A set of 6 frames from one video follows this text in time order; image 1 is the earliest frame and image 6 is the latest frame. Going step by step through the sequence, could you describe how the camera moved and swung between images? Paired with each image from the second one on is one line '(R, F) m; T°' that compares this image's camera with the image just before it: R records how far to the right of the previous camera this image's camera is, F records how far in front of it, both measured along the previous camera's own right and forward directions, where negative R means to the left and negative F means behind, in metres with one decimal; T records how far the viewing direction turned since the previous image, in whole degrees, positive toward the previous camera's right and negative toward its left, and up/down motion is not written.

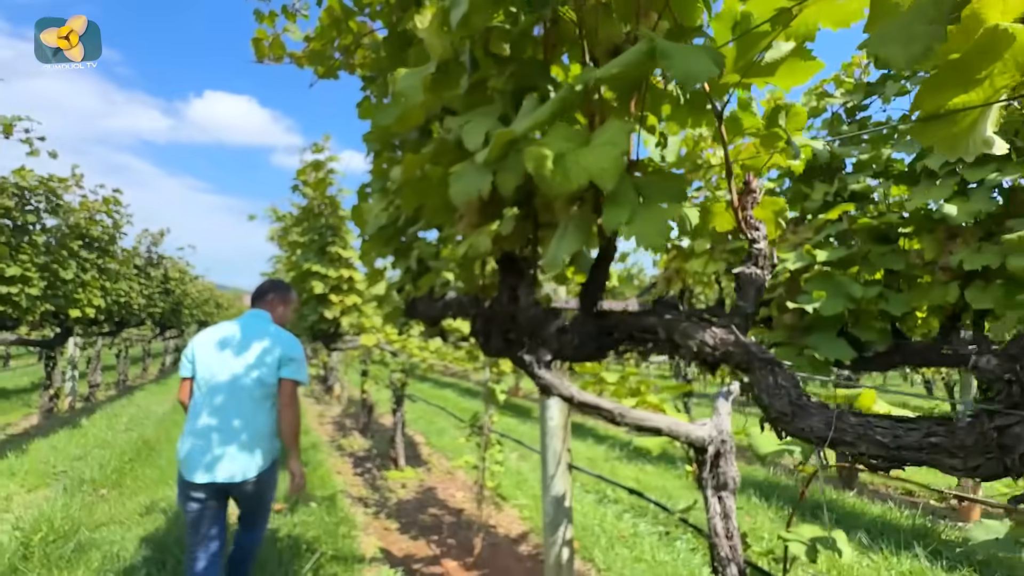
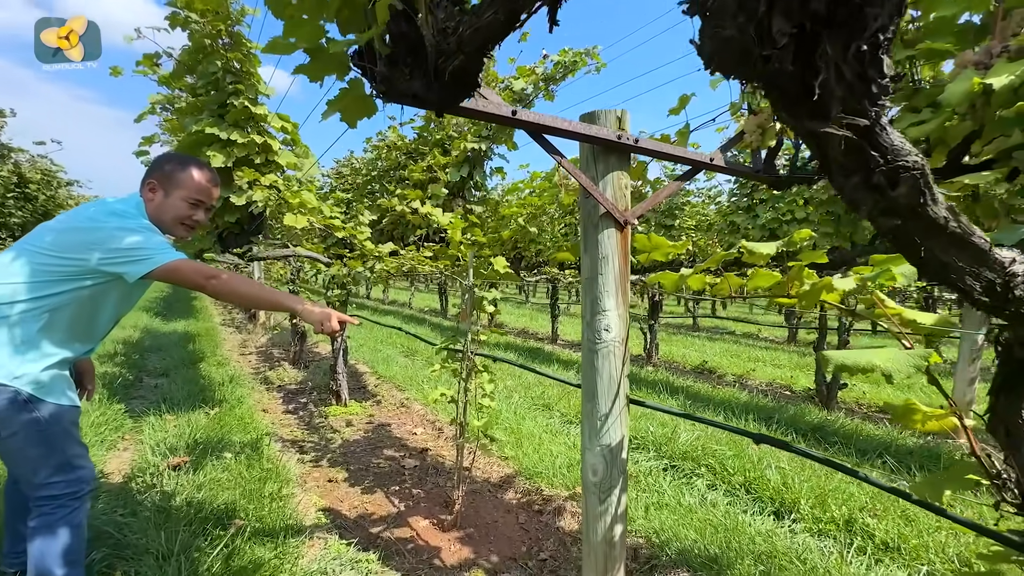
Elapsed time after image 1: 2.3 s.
(-0.4, +1.2) m; +8°
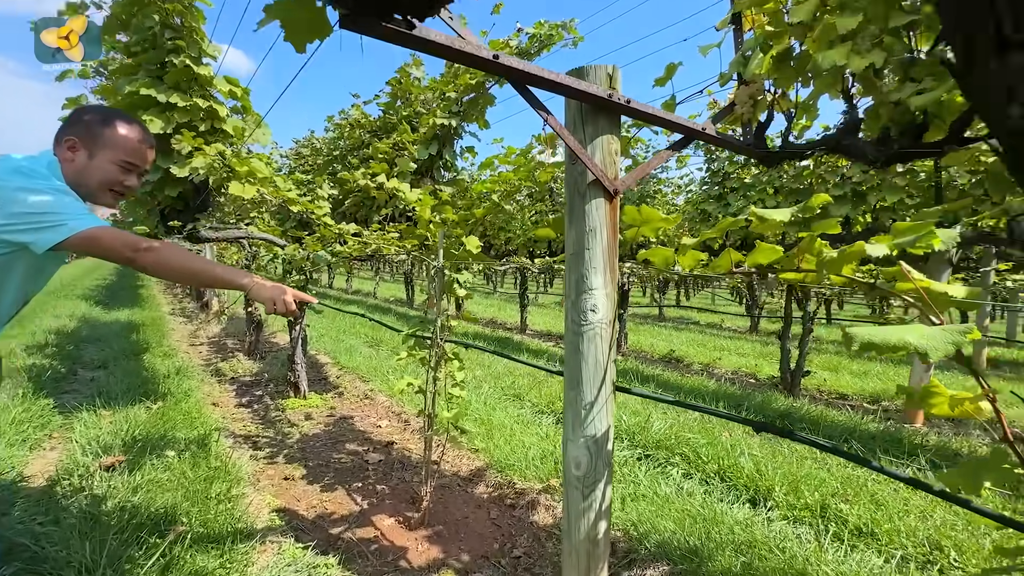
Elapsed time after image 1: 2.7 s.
(0.0, +0.2) m; +4°
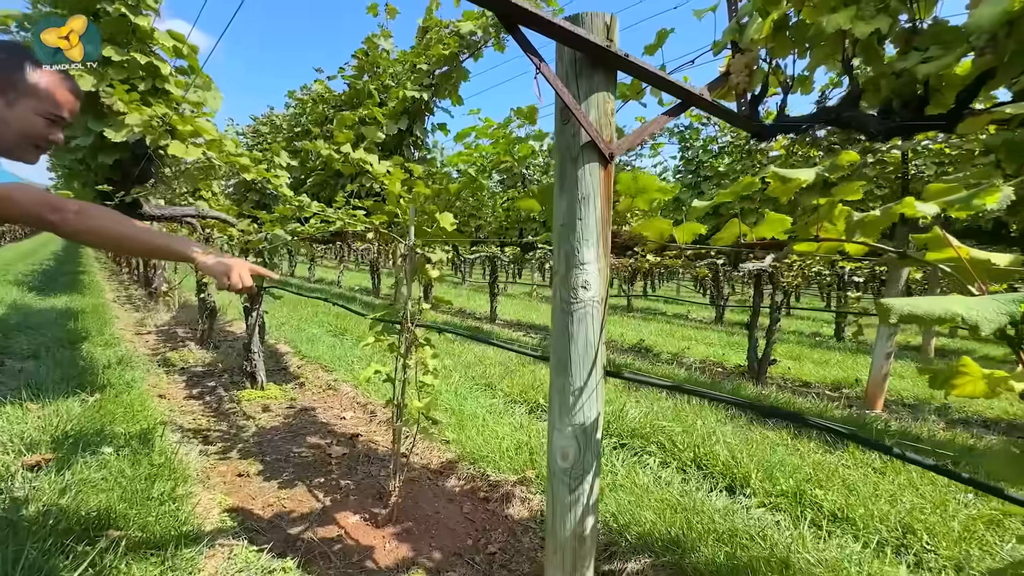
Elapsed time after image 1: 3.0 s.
(0.0, +0.2) m; +4°
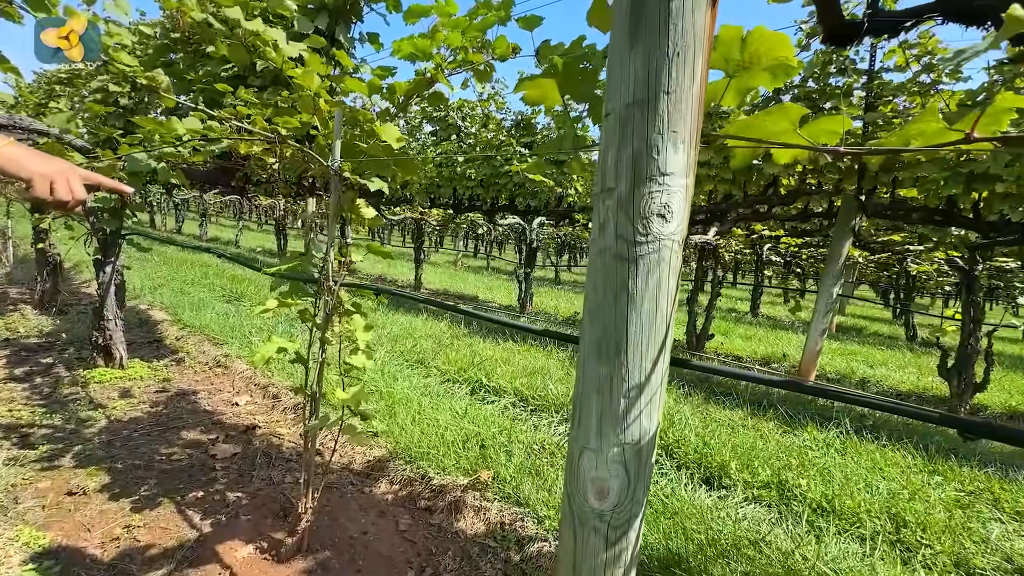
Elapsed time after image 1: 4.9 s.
(-0.2, +0.7) m; +10°
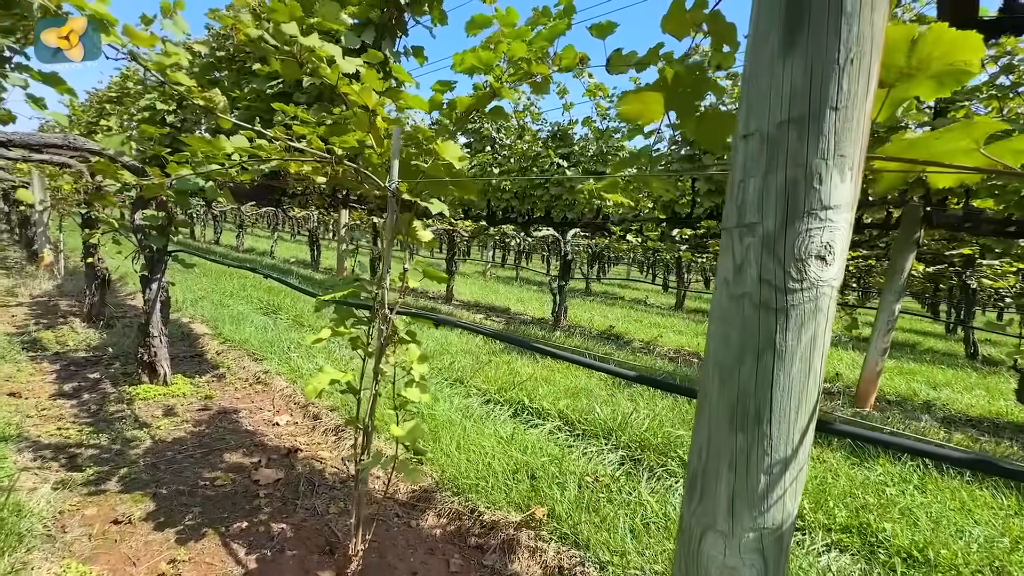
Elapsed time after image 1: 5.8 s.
(-0.2, +0.1) m; -3°
